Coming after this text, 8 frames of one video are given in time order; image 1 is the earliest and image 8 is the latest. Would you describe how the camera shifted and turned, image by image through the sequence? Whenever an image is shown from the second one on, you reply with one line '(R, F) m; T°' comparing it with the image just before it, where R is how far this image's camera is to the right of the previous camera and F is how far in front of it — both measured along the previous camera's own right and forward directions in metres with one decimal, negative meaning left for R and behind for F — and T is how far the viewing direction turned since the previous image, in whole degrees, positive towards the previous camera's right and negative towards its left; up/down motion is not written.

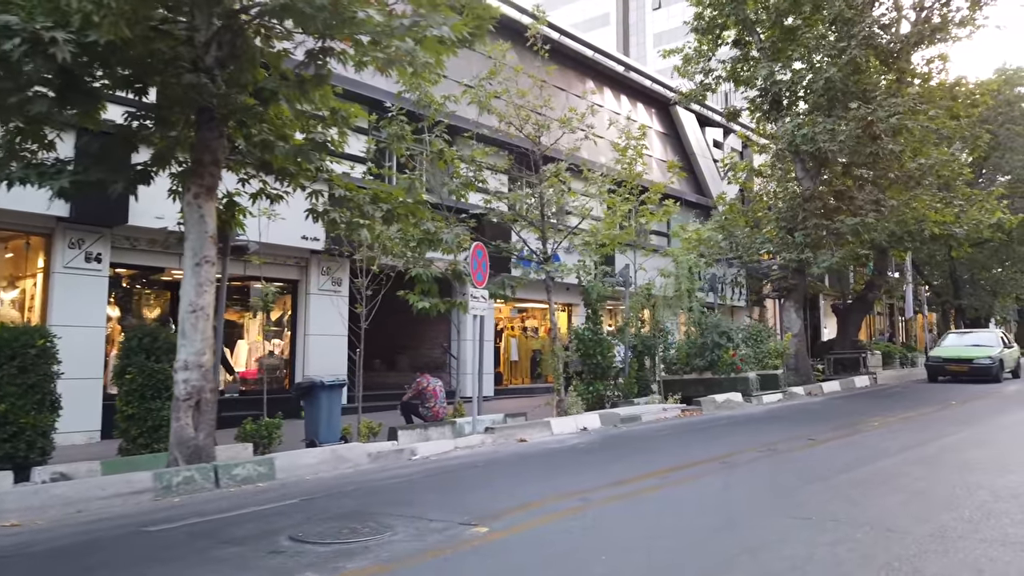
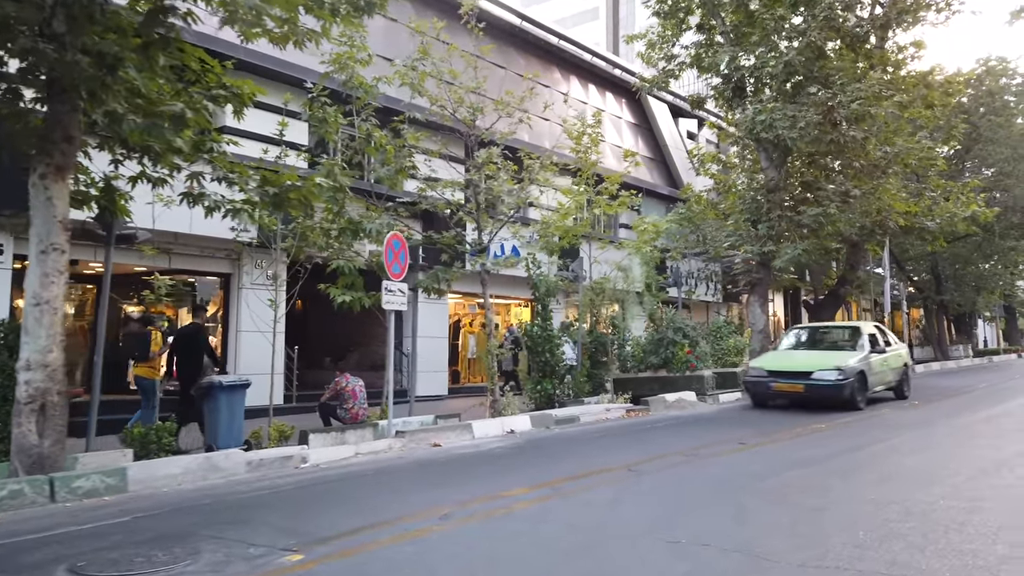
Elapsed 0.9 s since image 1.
(+0.9, +0.8) m; 0°
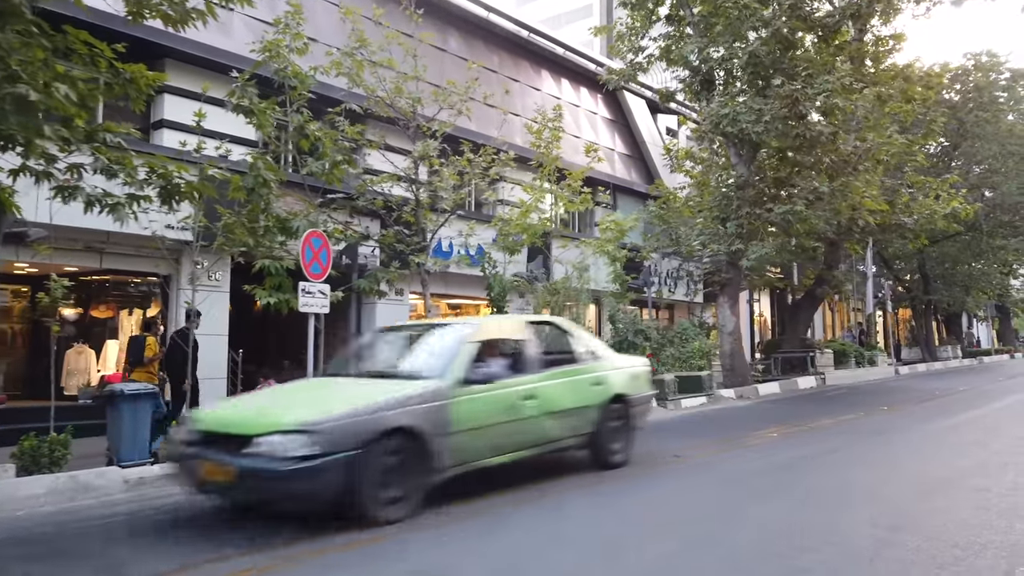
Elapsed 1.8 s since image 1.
(+0.8, +0.7) m; 0°
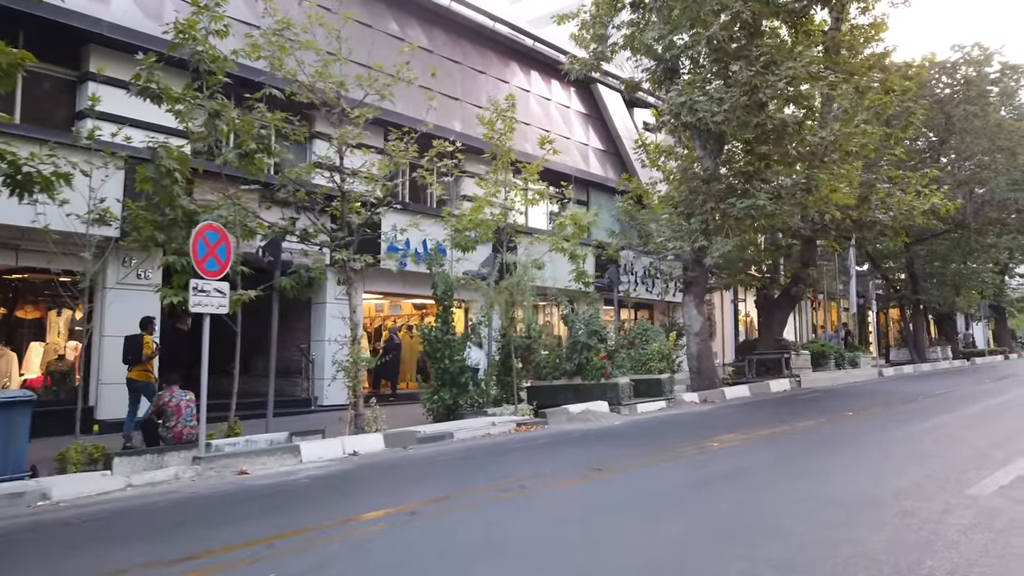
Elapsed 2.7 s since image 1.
(+0.9, +0.8) m; 0°
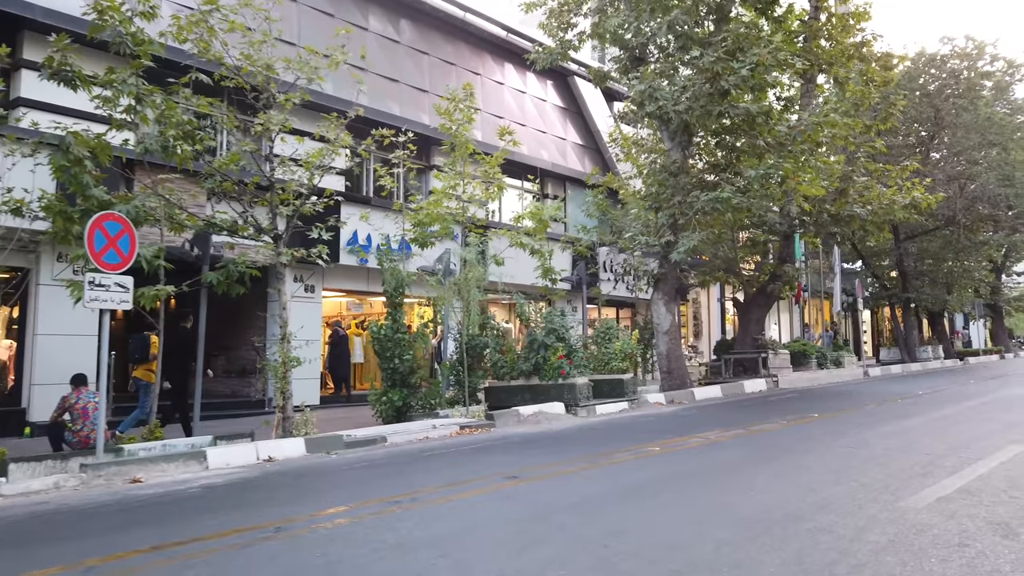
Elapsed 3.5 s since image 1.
(+0.8, +0.6) m; 0°
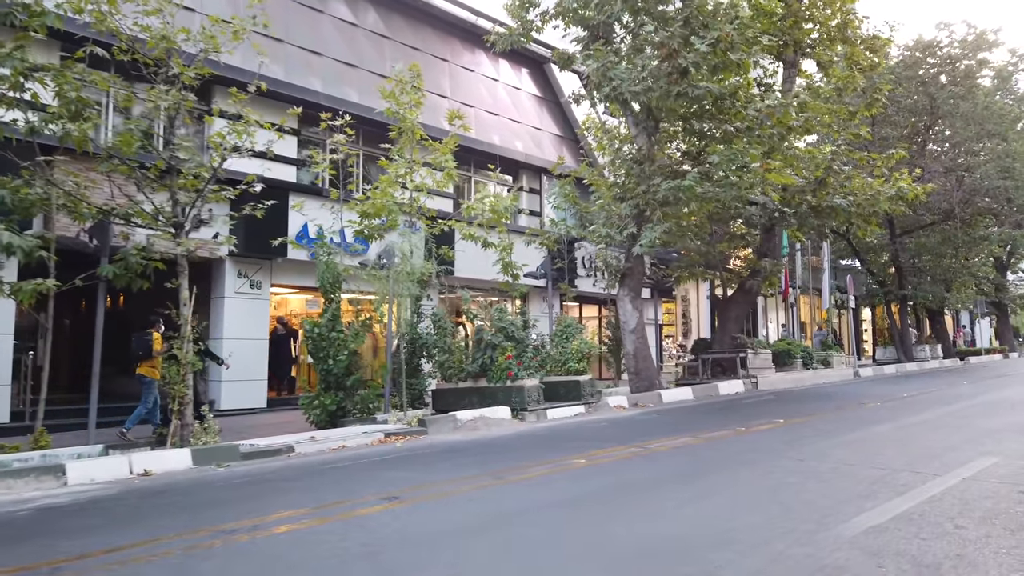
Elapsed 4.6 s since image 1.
(+1.0, +1.0) m; -1°
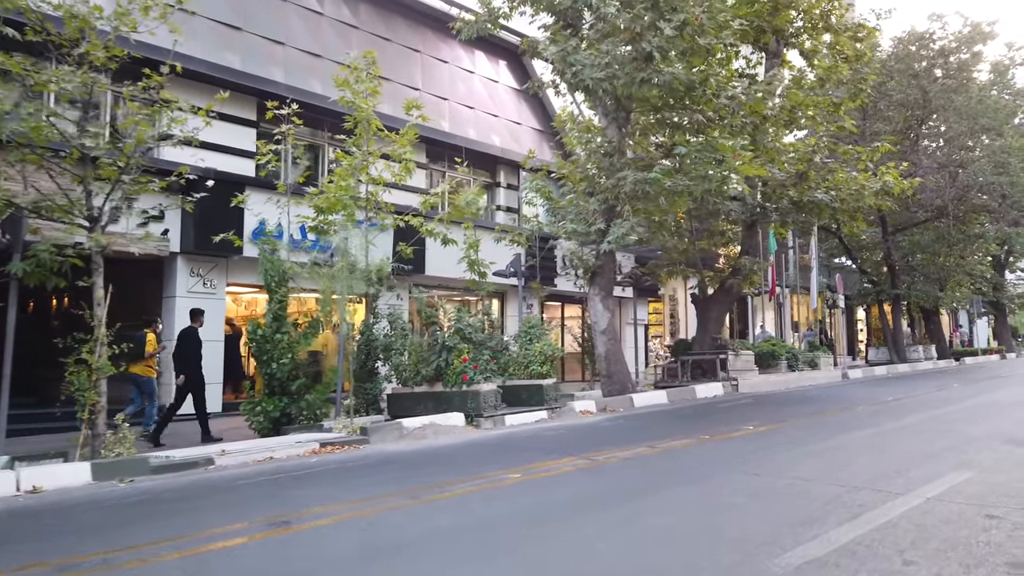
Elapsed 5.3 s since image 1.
(+0.6, +0.7) m; 0°
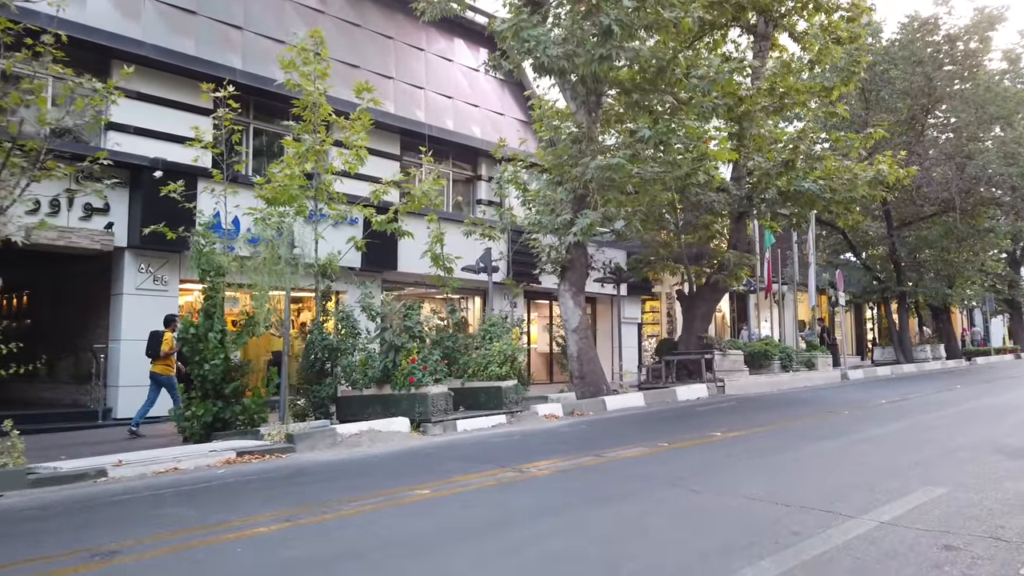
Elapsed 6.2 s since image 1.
(+0.8, +0.9) m; -1°
